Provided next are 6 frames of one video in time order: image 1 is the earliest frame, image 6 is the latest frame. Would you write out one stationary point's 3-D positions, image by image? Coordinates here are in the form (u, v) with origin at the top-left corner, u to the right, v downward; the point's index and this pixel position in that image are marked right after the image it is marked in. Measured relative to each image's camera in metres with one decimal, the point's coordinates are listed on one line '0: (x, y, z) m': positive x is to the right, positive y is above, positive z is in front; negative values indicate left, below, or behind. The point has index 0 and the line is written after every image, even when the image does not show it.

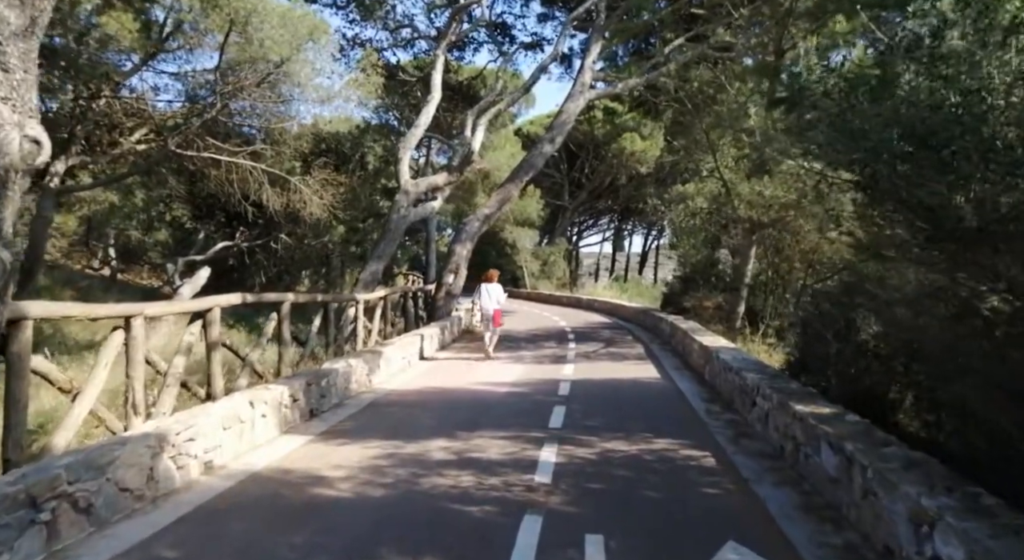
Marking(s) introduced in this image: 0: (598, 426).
0: (+1.0, -1.7, +9.0) m
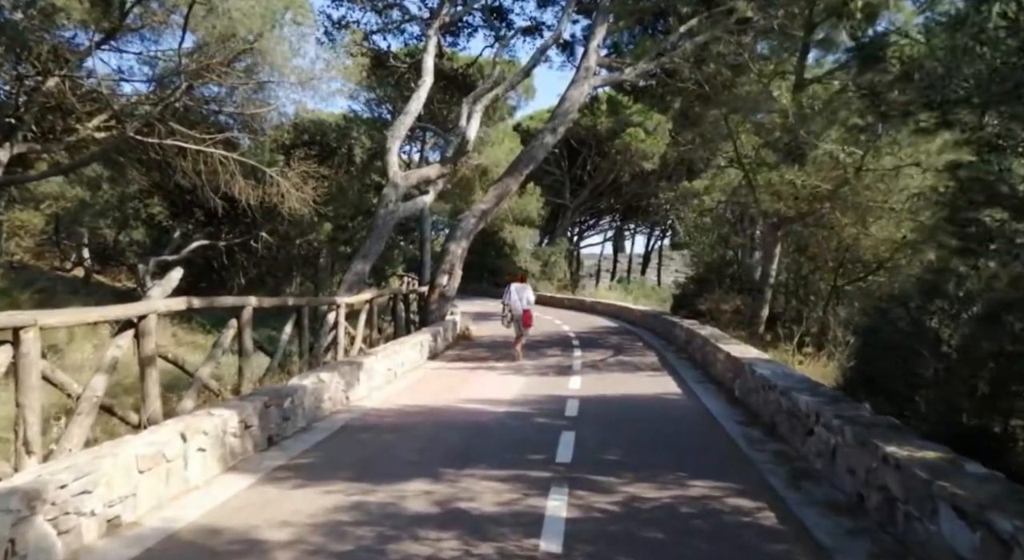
0: (+1.0, -1.7, +7.3) m
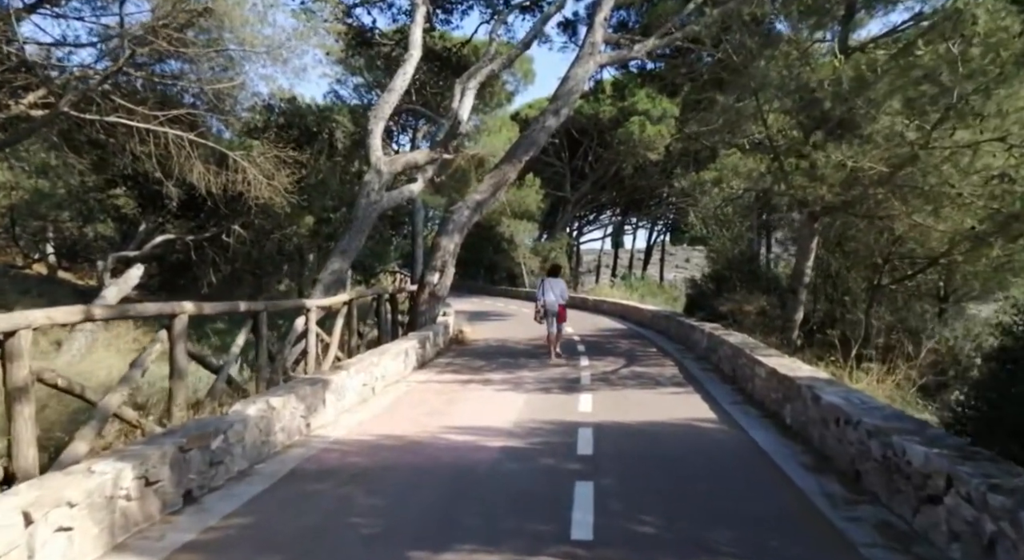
0: (+1.0, -1.7, +5.2) m
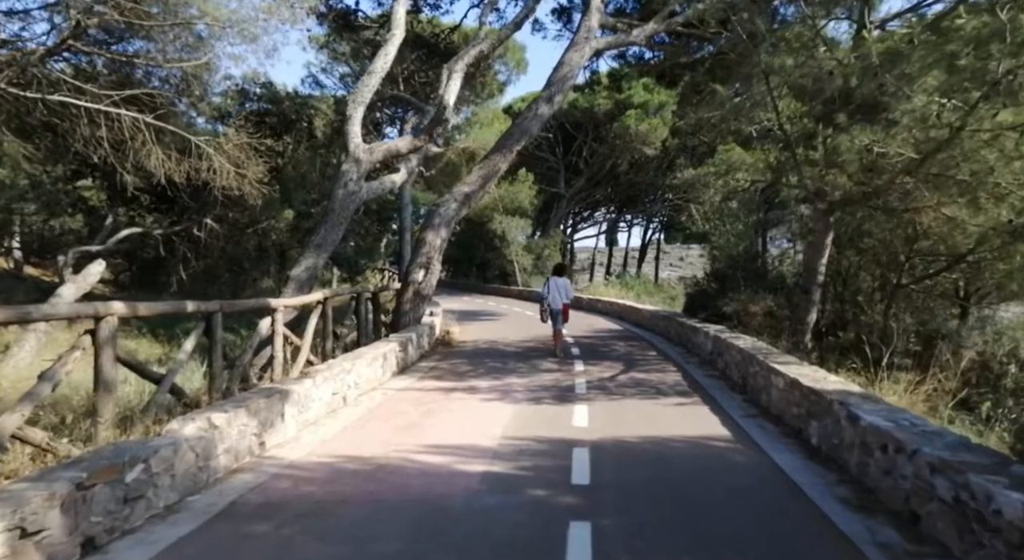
0: (+0.8, -1.7, +4.1) m
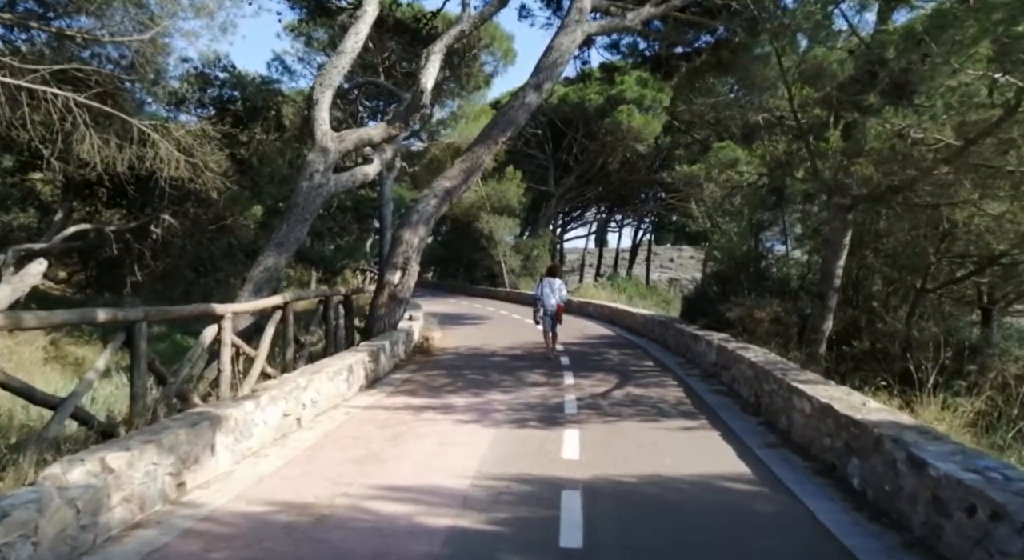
0: (+0.7, -1.7, +2.7) m
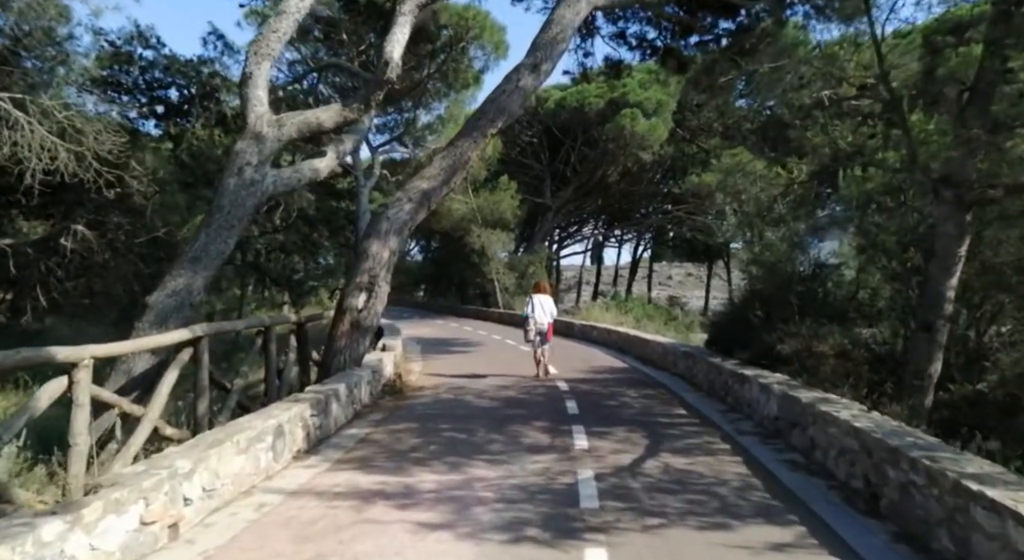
0: (+0.6, -1.8, -0.6) m
